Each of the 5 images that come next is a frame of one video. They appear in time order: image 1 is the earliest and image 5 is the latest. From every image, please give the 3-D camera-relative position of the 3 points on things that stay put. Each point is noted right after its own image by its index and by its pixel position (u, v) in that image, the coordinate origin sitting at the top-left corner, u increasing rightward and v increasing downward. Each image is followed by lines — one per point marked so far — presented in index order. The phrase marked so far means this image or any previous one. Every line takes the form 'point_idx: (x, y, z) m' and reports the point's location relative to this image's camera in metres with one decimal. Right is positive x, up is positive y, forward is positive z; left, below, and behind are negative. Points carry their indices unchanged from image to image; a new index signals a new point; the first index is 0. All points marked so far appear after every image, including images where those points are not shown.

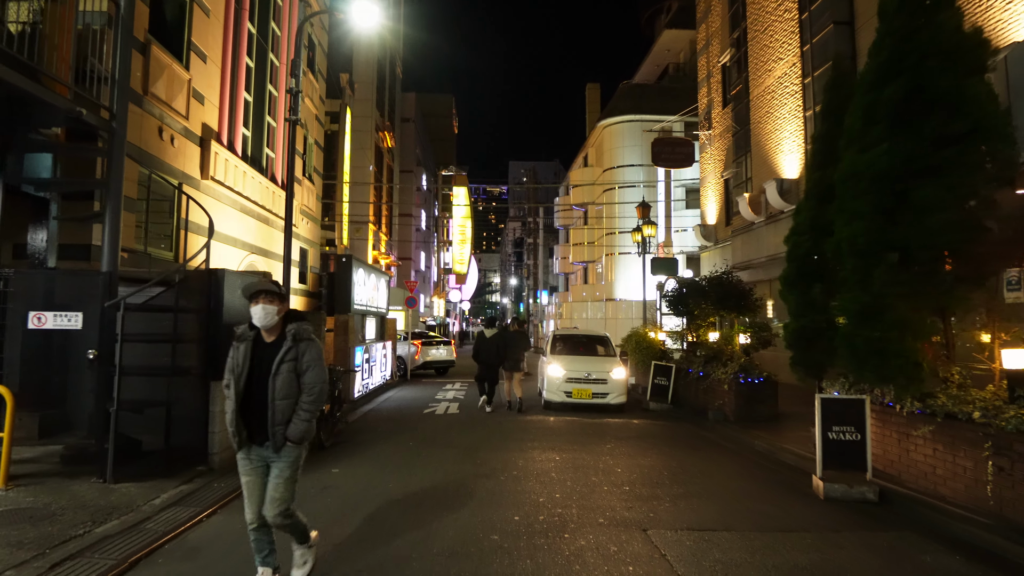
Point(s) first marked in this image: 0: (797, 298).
0: (+3.5, -0.1, +8.3) m
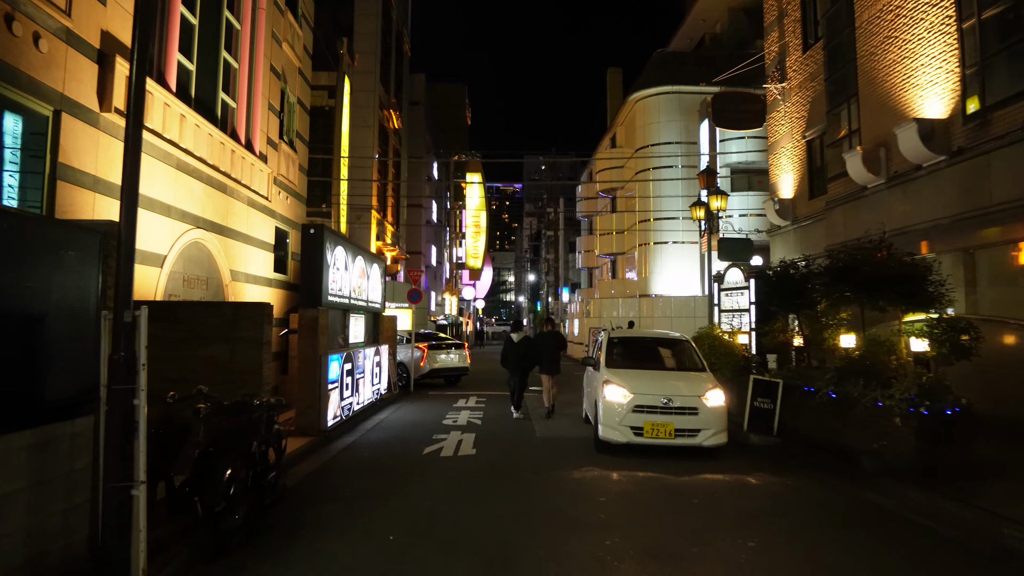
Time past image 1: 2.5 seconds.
0: (+3.9, +0.1, +4.1) m
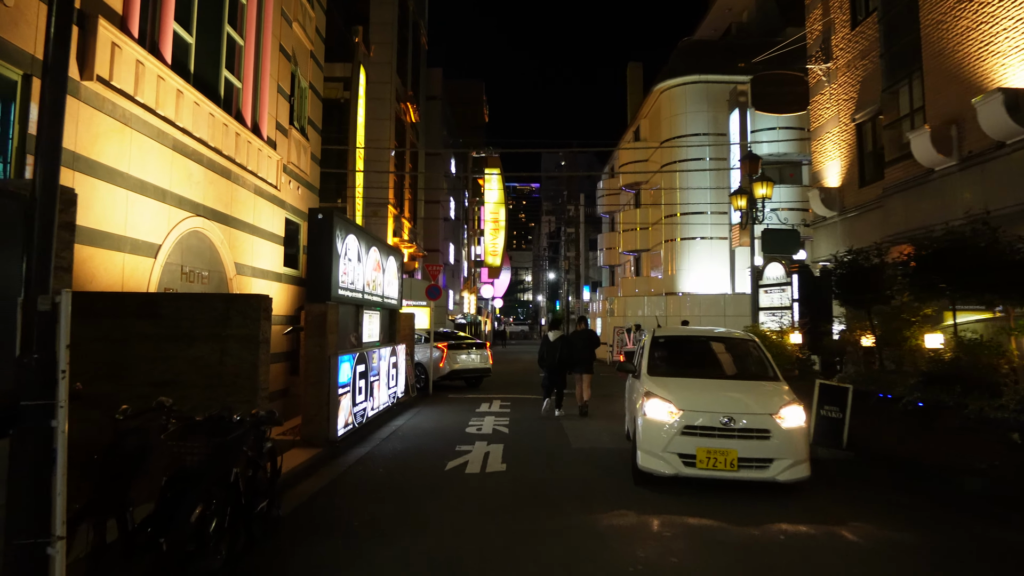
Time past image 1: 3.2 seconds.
0: (+4.2, +0.2, +2.9) m
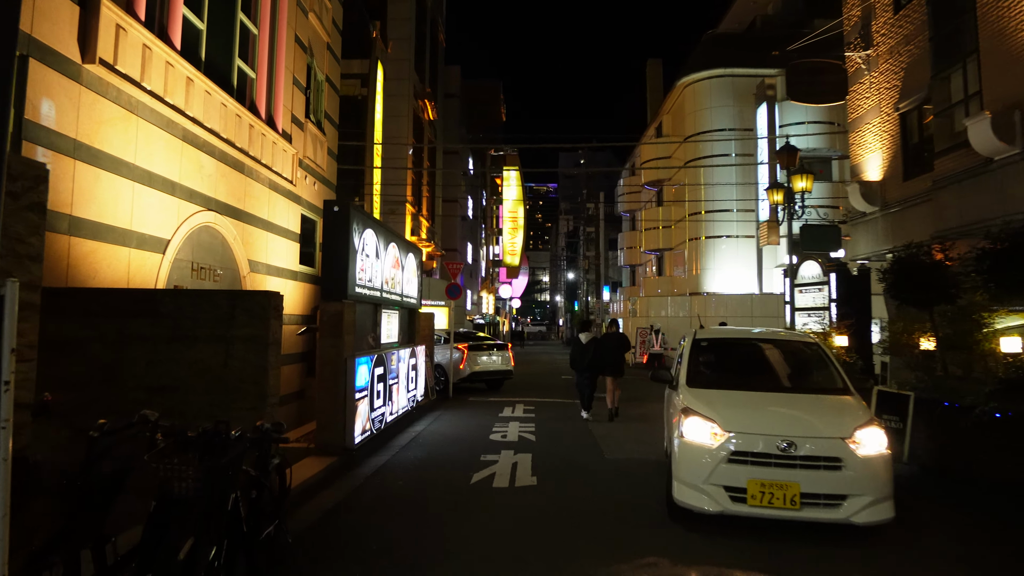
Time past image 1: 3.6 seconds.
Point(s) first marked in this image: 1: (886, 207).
0: (+4.4, +0.3, +2.2) m
1: (+8.2, +1.8, +14.9) m
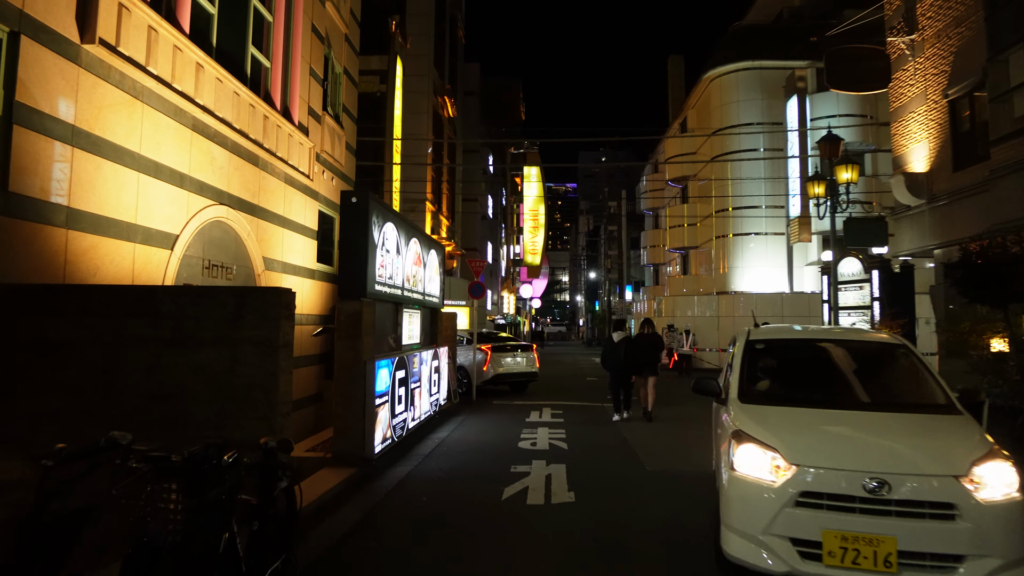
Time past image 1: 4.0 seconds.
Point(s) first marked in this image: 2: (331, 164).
0: (+4.6, +0.3, +1.4) m
1: (+8.7, +1.8, +14.0) m
2: (-3.9, +2.7, +14.9) m
